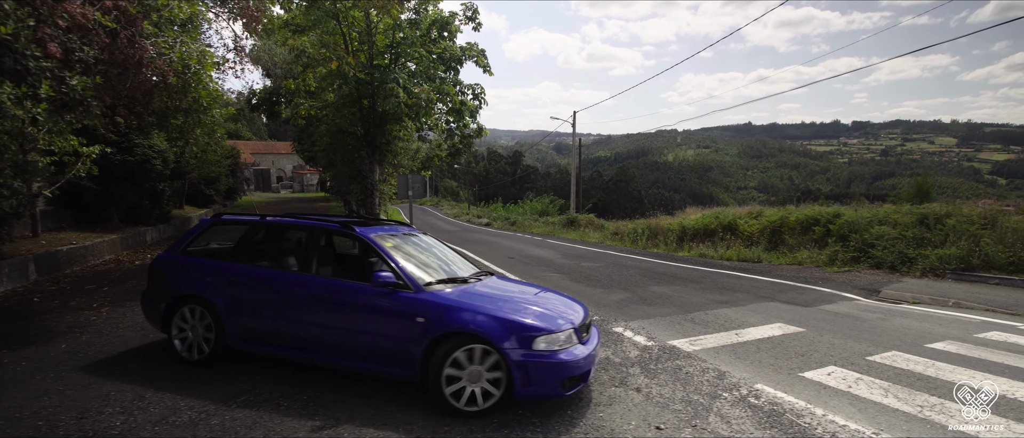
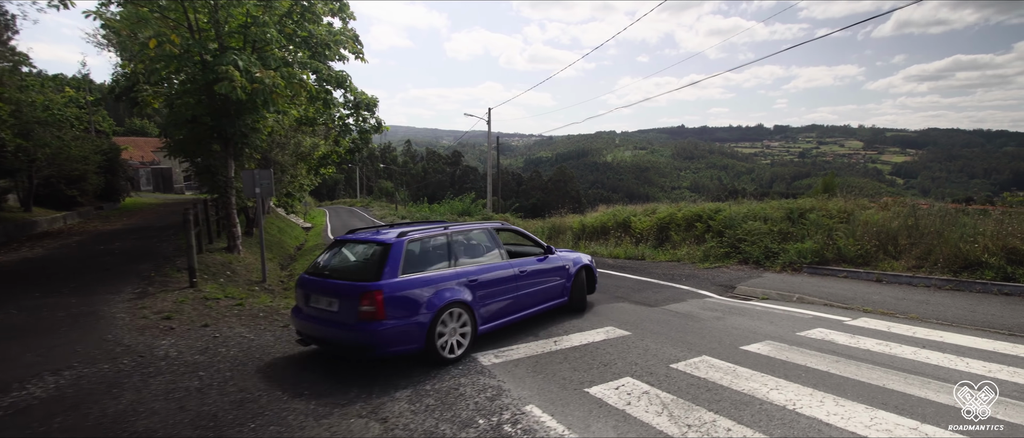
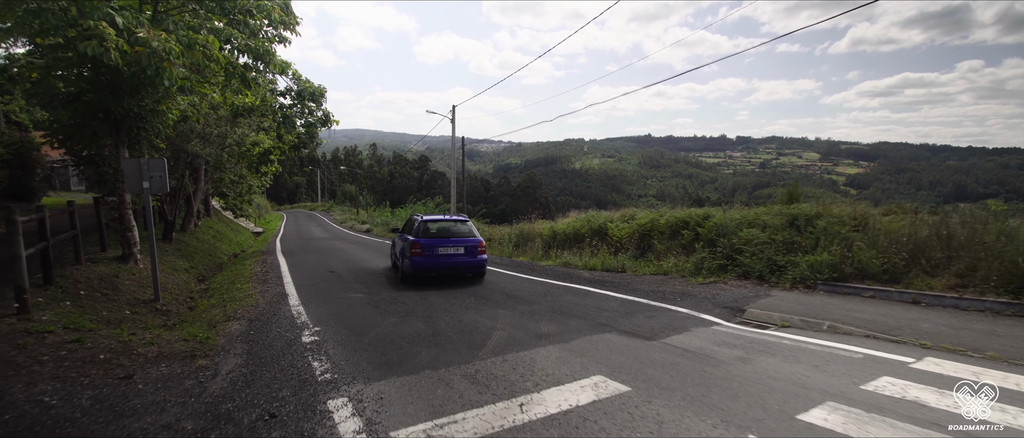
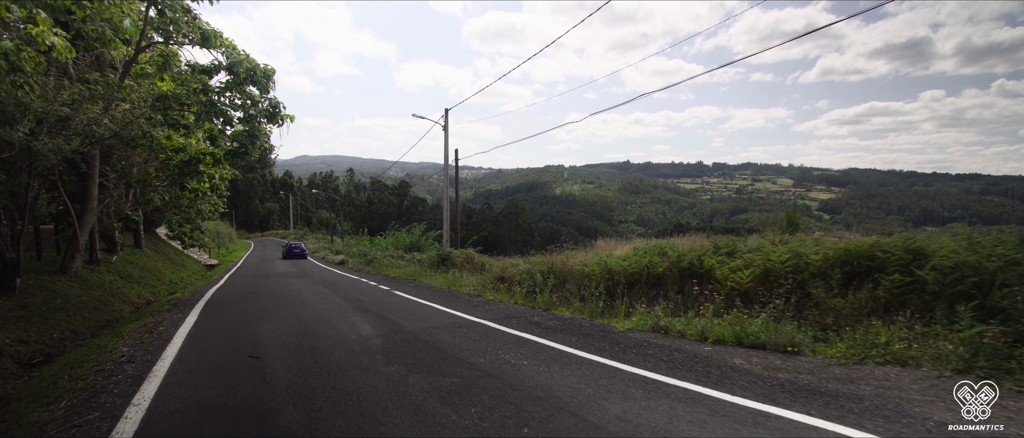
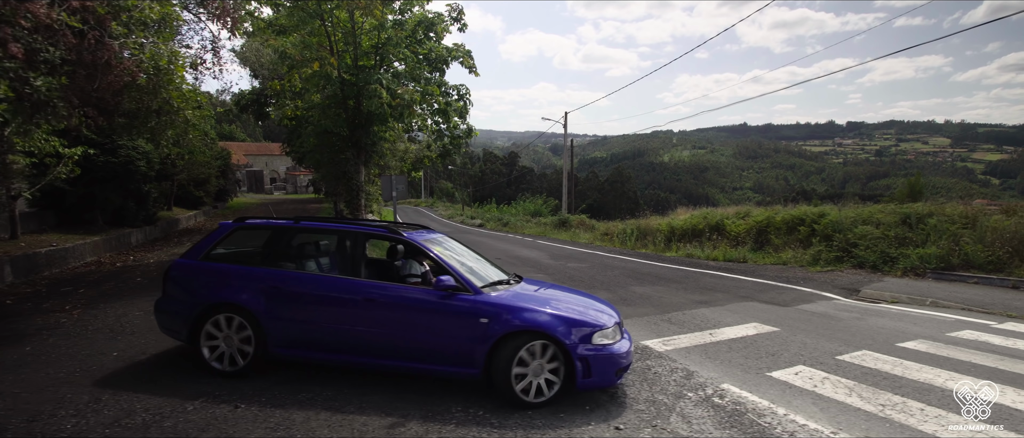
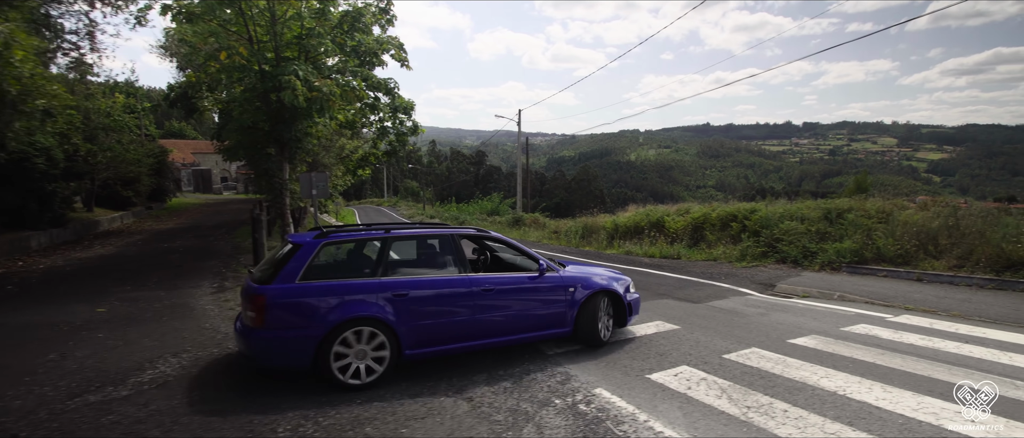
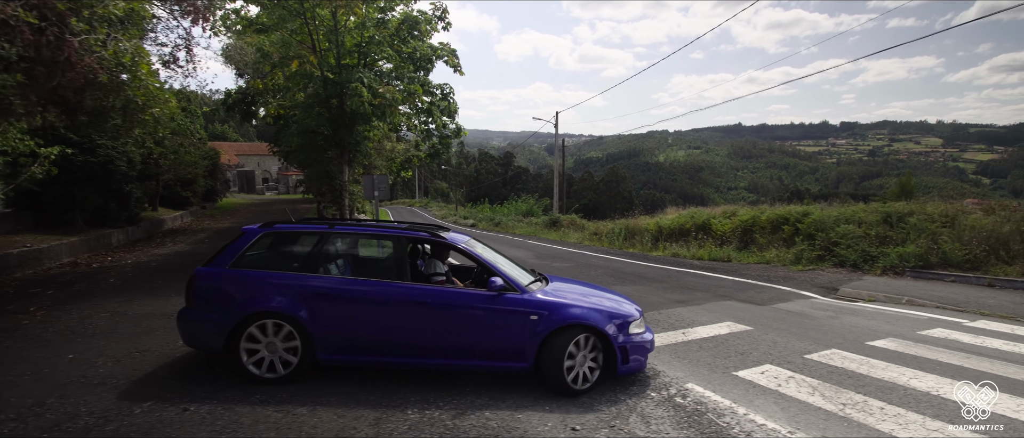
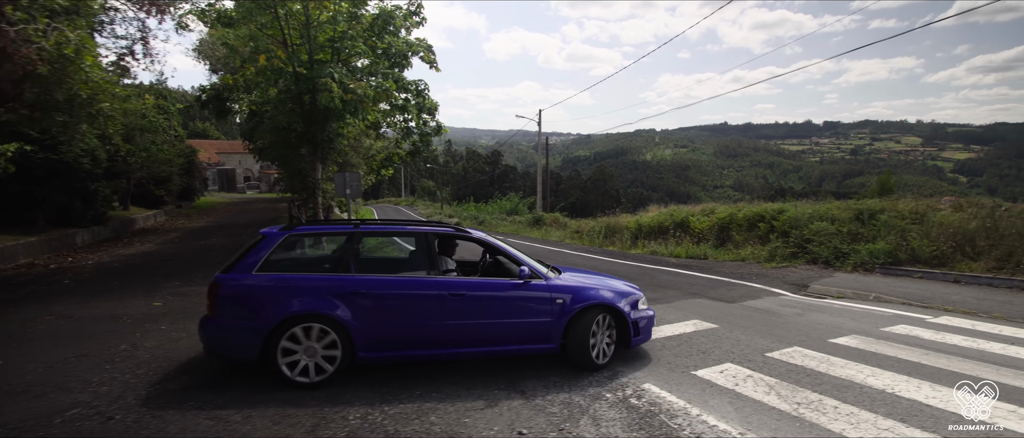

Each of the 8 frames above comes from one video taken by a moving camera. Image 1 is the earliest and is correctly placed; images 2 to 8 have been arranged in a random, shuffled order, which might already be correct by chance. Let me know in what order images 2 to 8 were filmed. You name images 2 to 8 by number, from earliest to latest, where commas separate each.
5, 7, 8, 6, 2, 3, 4
